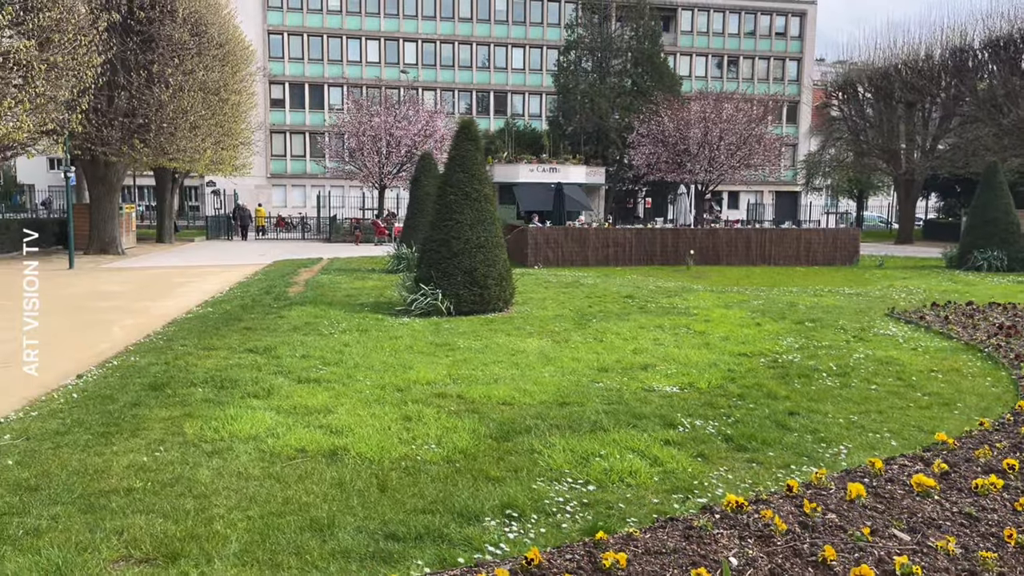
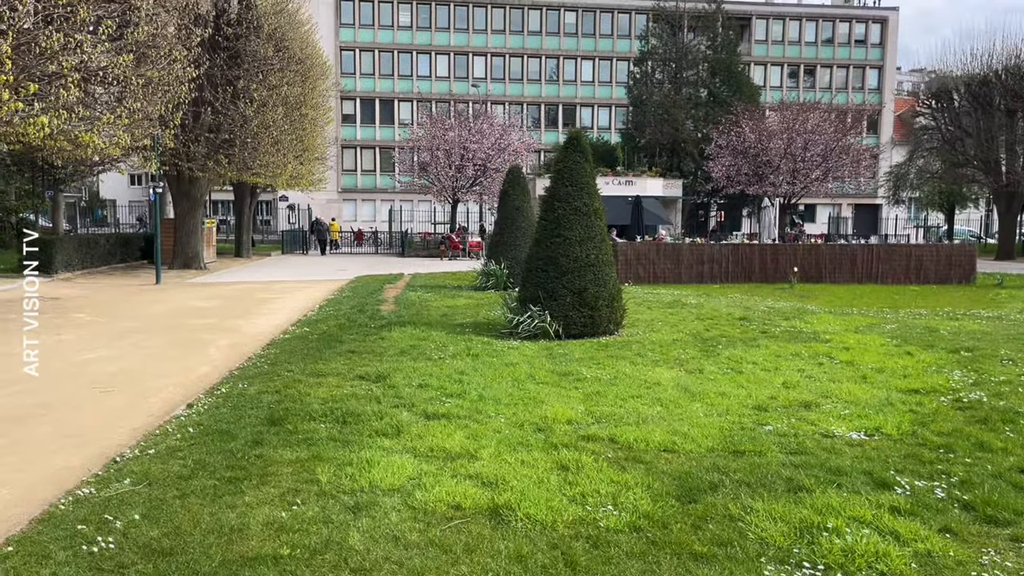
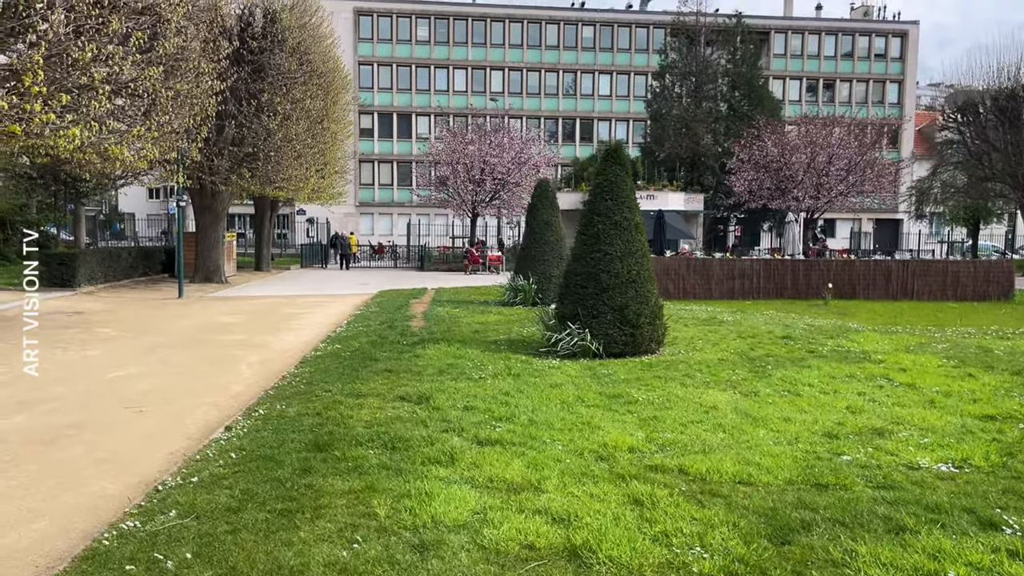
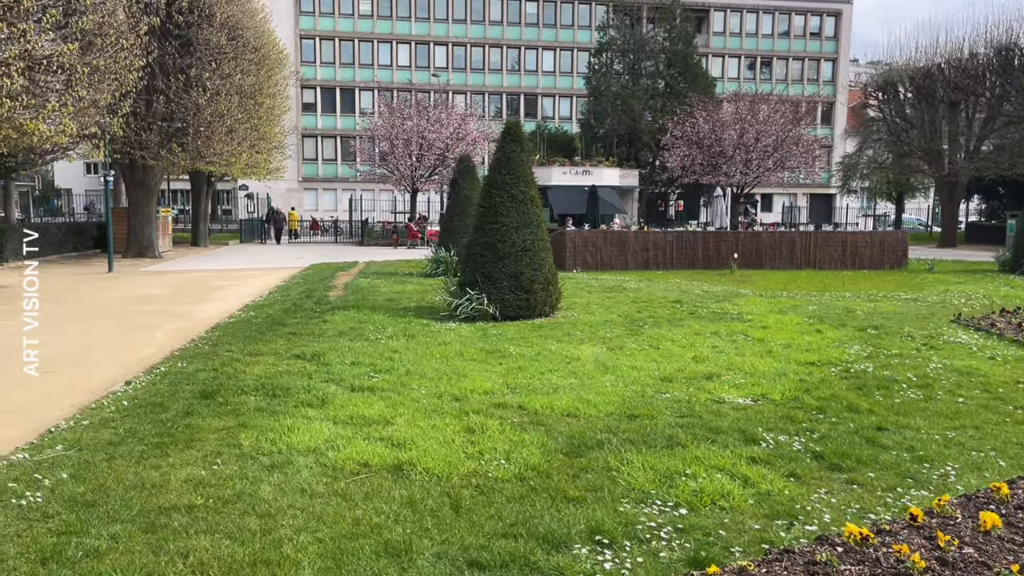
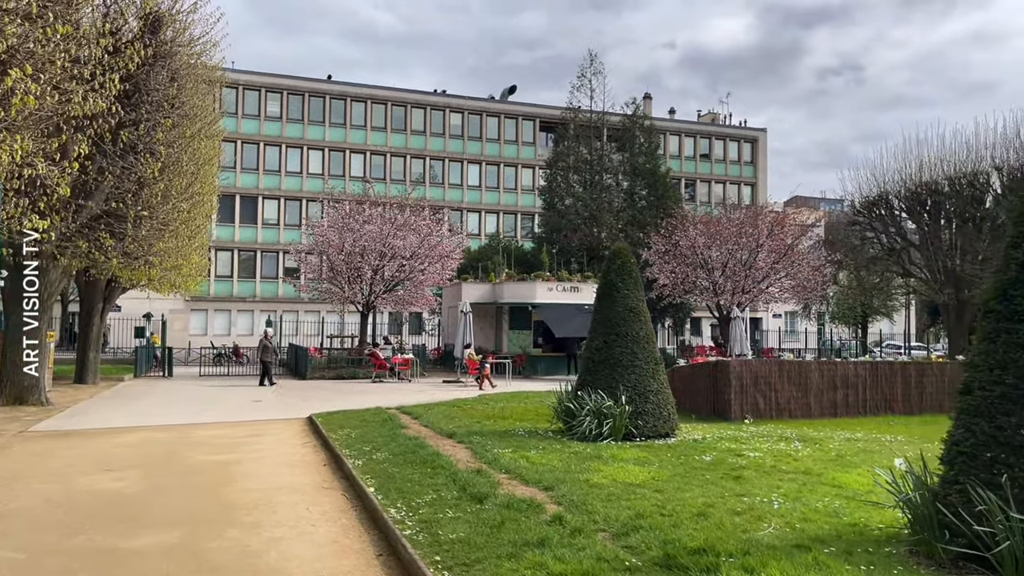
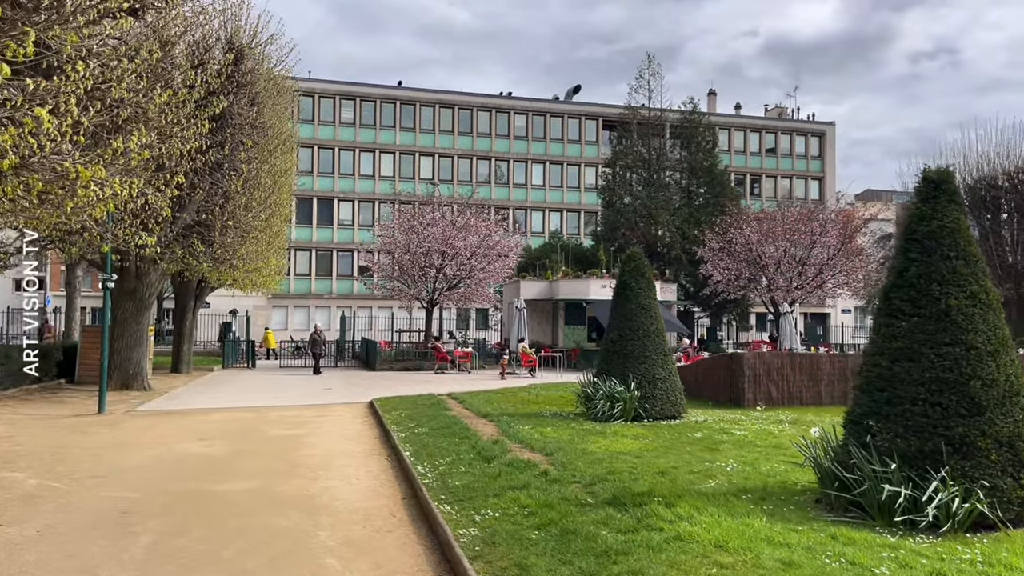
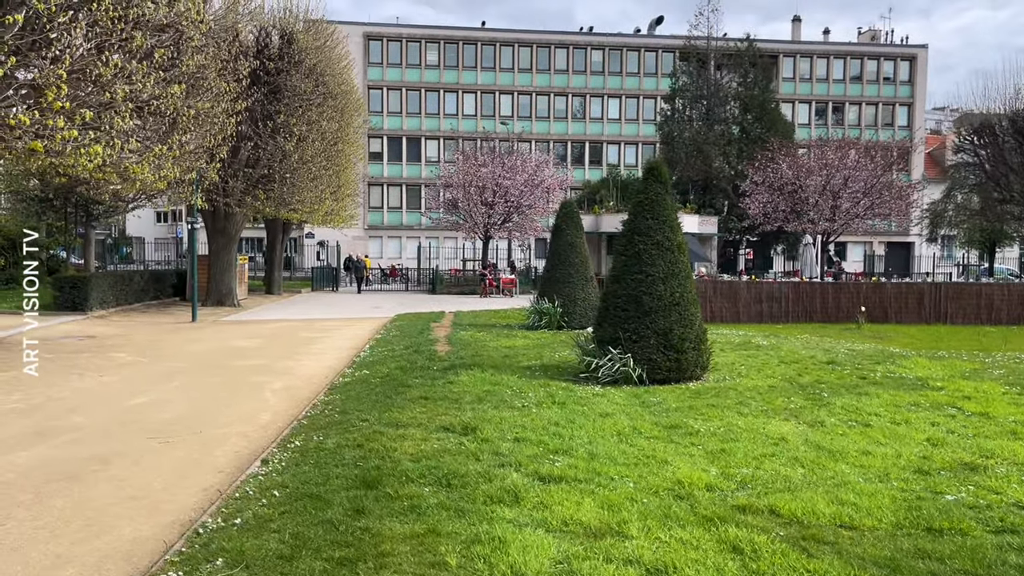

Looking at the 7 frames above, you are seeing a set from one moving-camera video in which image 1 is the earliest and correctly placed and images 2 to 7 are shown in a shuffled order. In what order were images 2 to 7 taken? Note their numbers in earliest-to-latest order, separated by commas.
4, 2, 3, 7, 6, 5
